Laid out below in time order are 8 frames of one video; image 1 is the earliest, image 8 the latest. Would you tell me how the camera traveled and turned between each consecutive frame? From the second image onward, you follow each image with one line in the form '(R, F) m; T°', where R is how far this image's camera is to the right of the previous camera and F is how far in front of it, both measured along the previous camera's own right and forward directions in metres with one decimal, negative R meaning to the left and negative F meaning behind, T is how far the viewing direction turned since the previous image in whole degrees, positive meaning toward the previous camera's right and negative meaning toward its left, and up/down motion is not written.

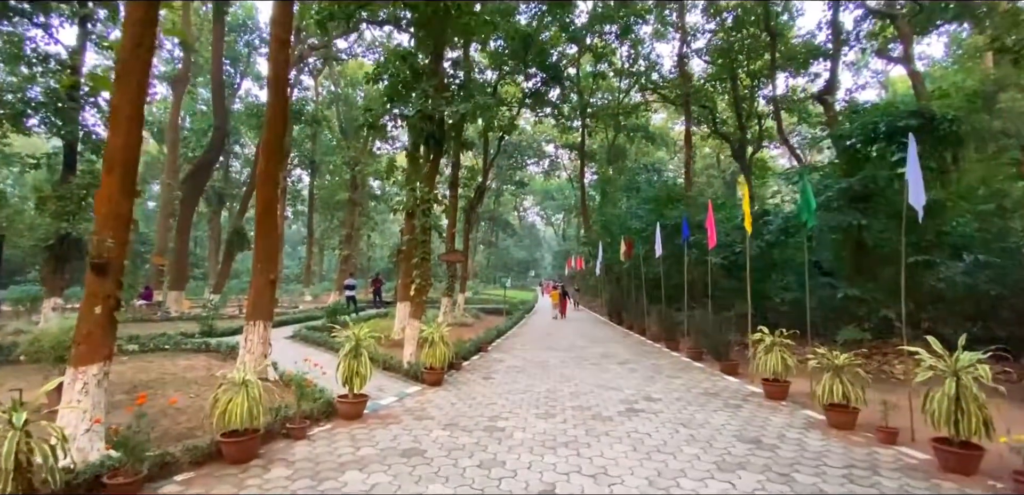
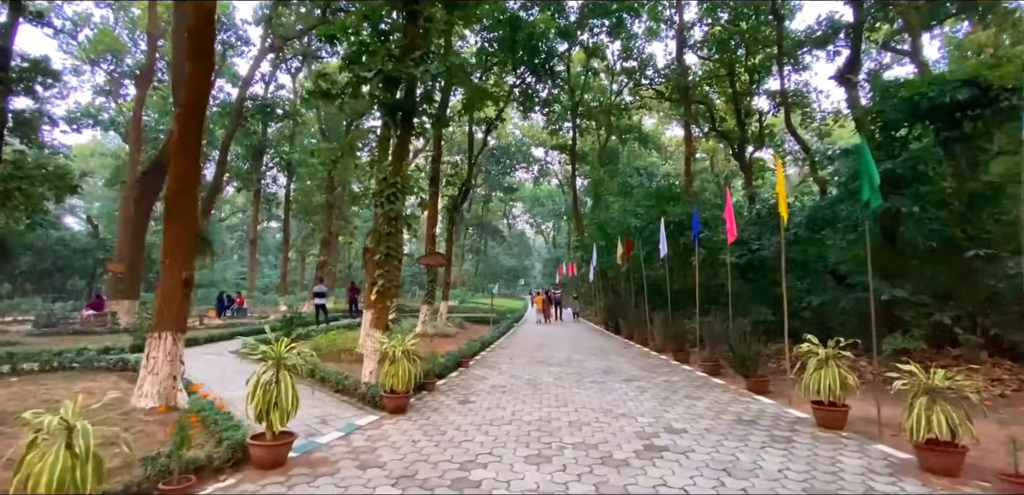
(+0.1, +1.5) m; +1°
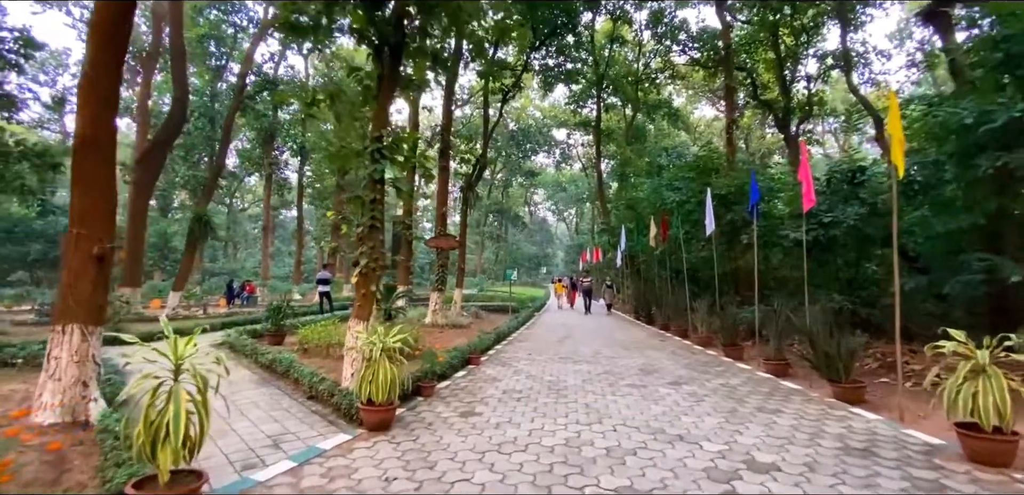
(+0.1, +1.5) m; -3°
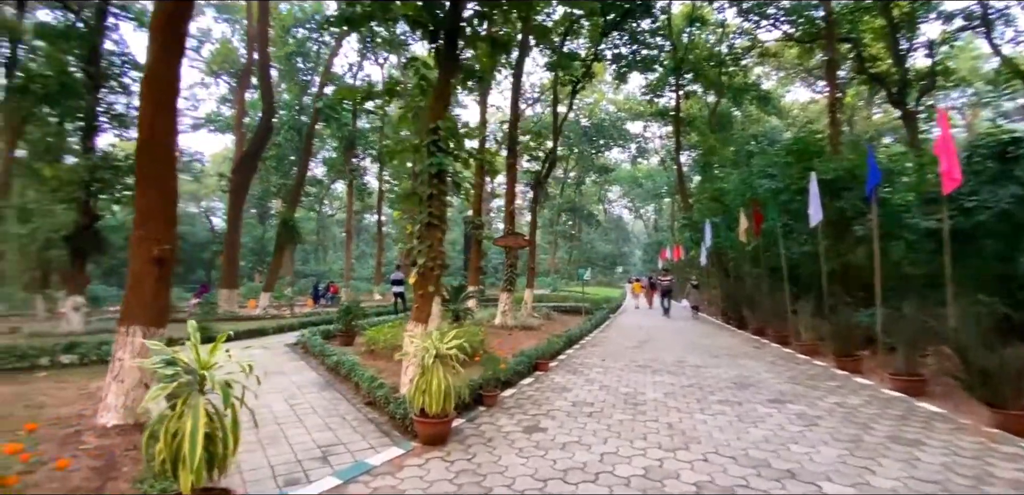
(+0.1, +0.6) m; -9°
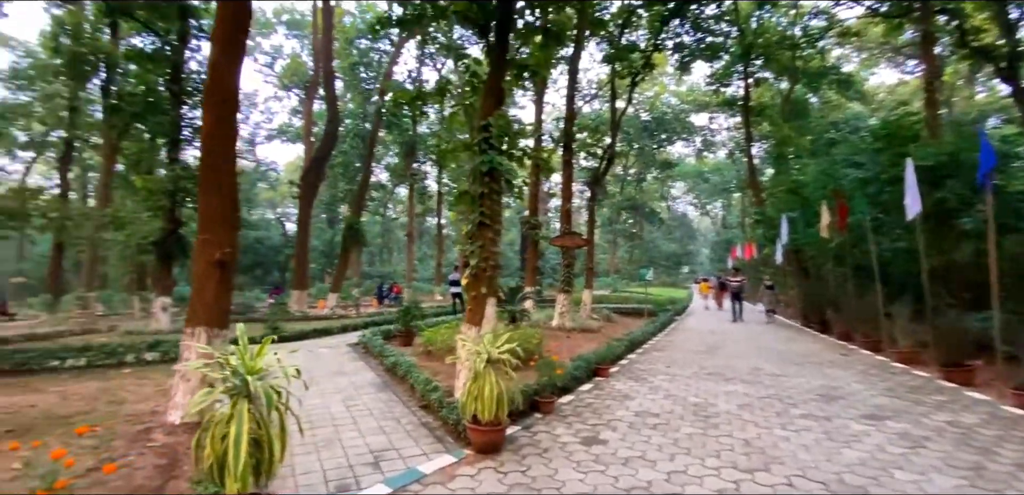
(0.0, +0.2) m; -7°
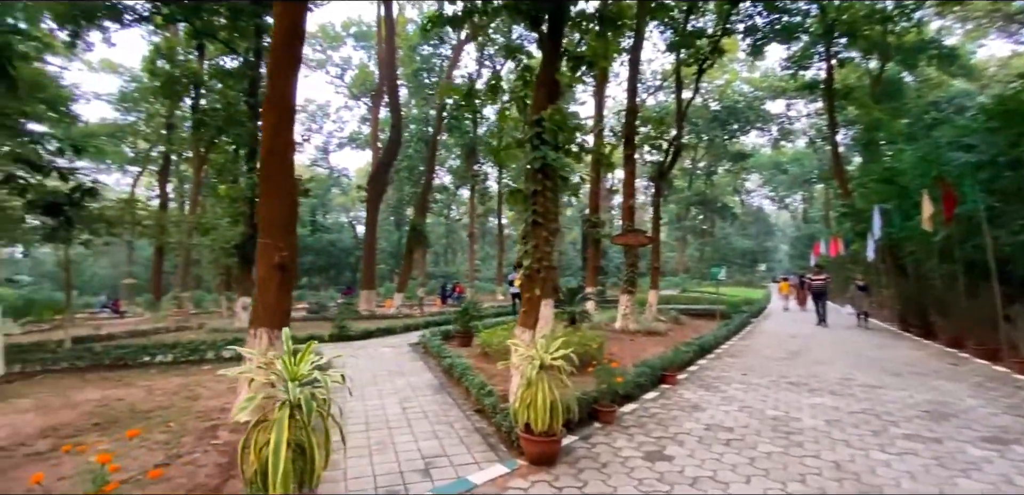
(+0.1, +0.2) m; -8°
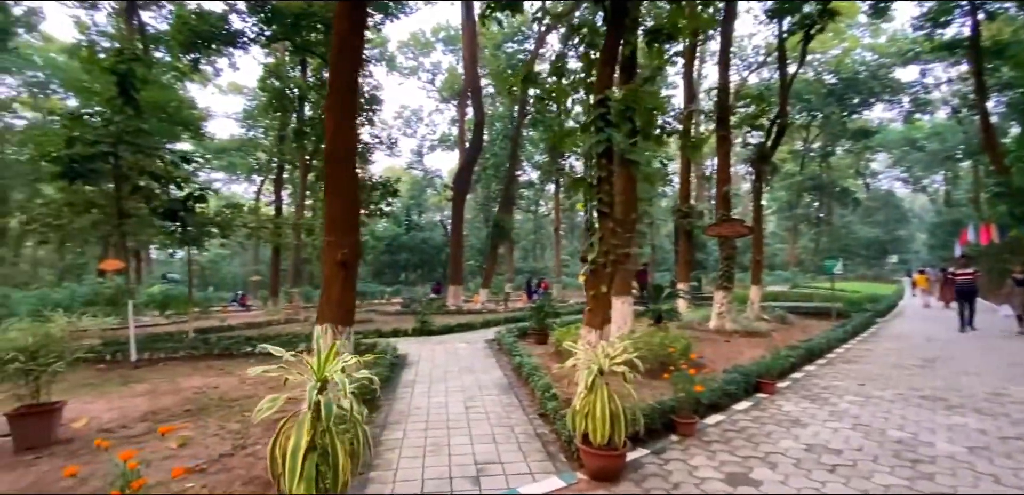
(+0.3, +0.3) m; -11°
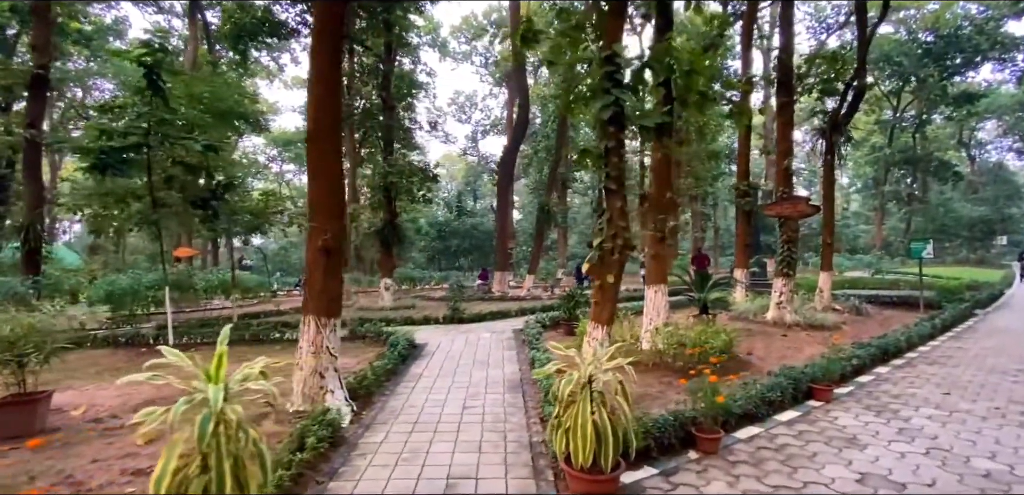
(+0.6, +0.6) m; -7°
